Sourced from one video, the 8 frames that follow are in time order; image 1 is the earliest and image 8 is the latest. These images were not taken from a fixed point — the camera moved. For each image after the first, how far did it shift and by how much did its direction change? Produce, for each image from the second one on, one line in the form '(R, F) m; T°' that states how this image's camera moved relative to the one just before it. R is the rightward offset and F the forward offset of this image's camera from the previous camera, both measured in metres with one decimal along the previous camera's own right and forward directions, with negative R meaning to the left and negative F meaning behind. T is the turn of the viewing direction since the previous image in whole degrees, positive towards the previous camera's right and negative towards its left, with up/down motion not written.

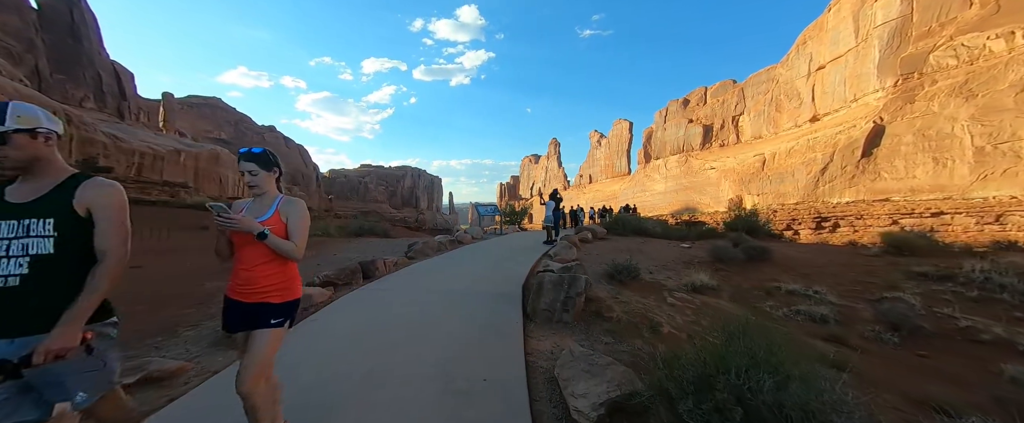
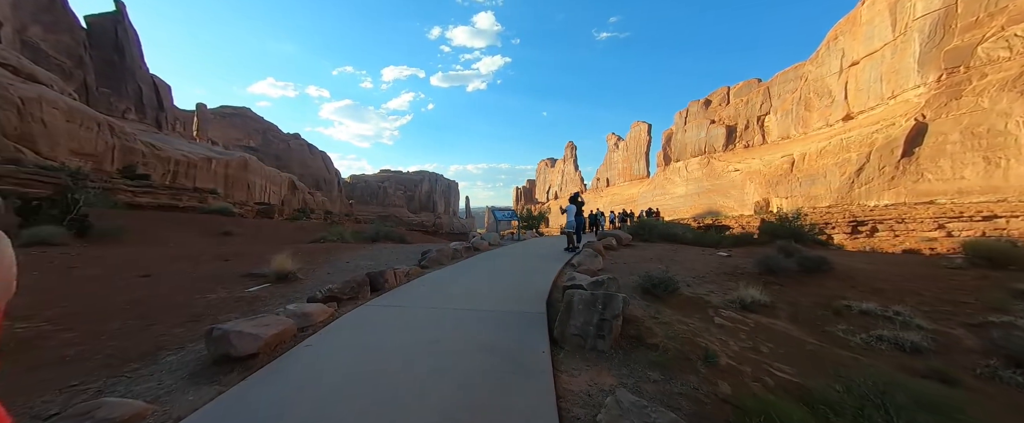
(-0.1, +0.5) m; -3°
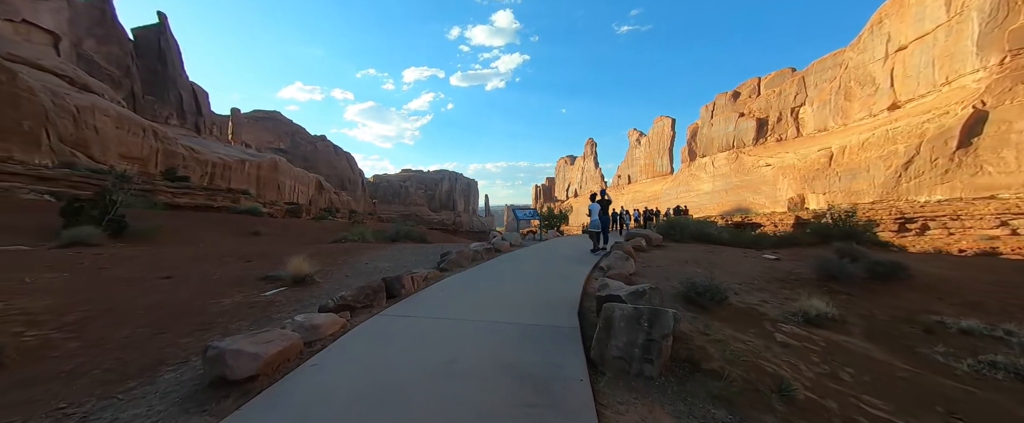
(-0.1, +0.4) m; -4°
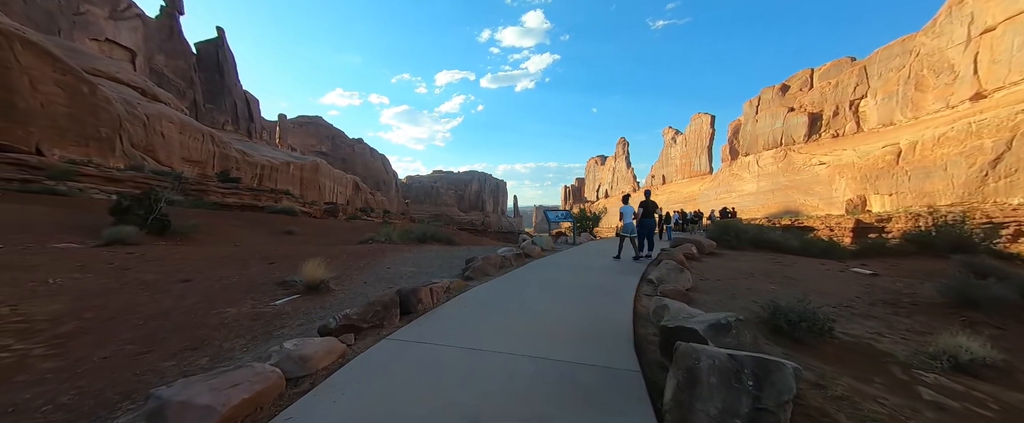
(-0.1, +0.8) m; -5°
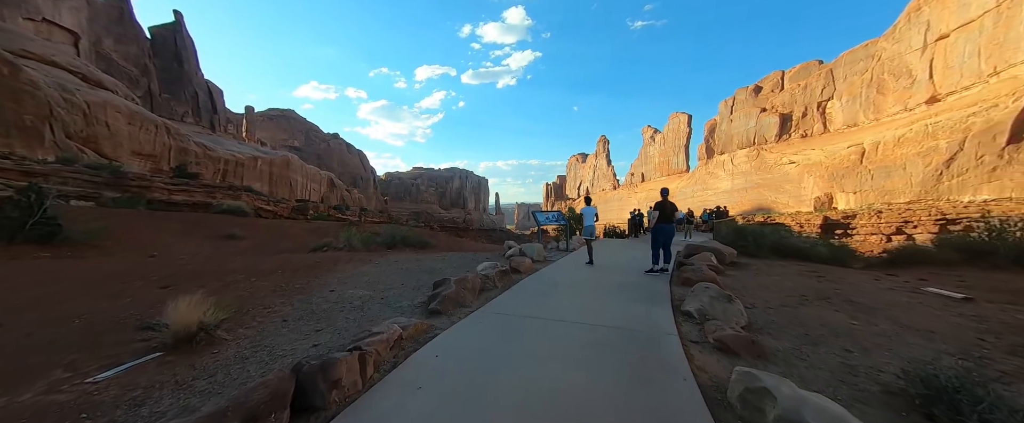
(0.0, +1.7) m; +3°
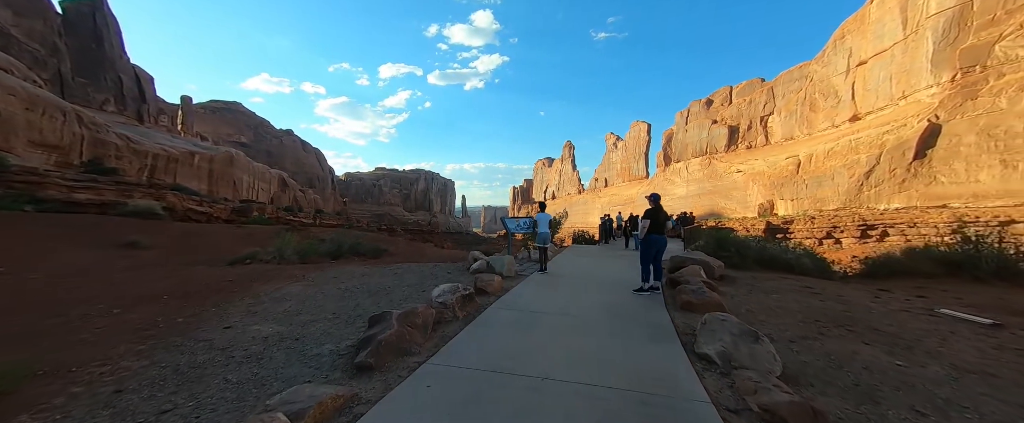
(0.0, +1.1) m; +6°
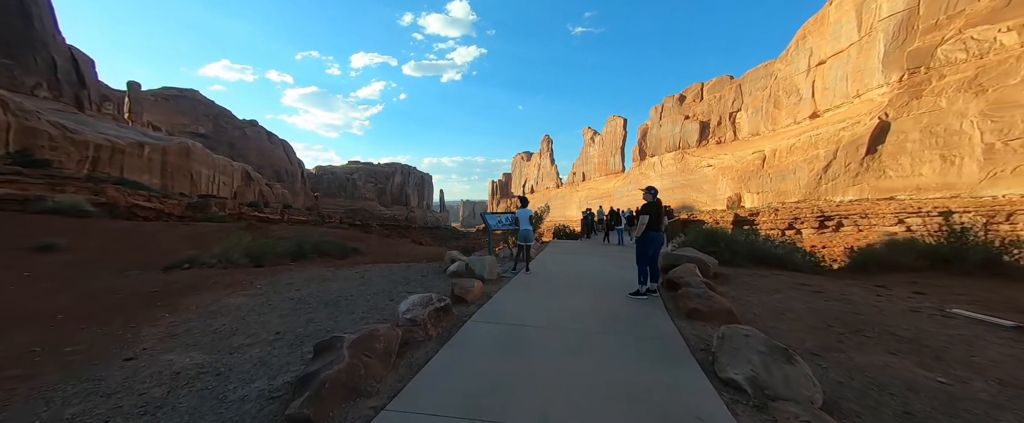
(0.0, +0.7) m; +4°
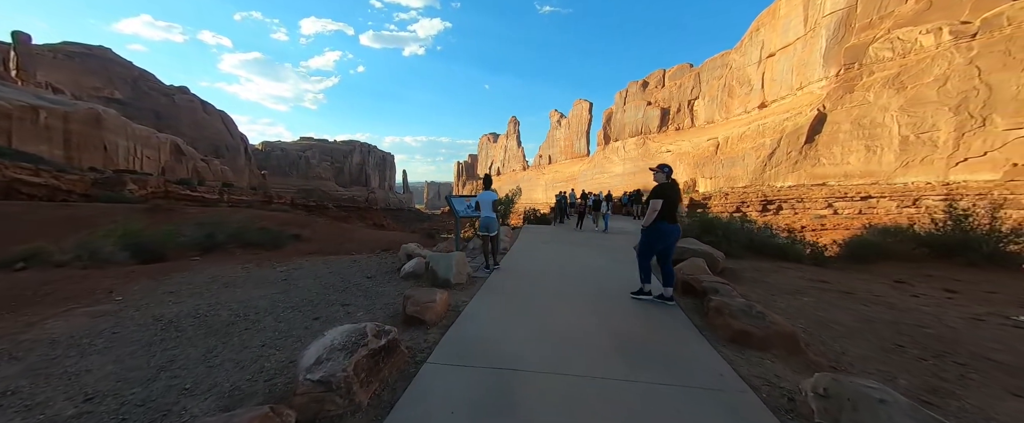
(-0.1, +1.4) m; +6°
